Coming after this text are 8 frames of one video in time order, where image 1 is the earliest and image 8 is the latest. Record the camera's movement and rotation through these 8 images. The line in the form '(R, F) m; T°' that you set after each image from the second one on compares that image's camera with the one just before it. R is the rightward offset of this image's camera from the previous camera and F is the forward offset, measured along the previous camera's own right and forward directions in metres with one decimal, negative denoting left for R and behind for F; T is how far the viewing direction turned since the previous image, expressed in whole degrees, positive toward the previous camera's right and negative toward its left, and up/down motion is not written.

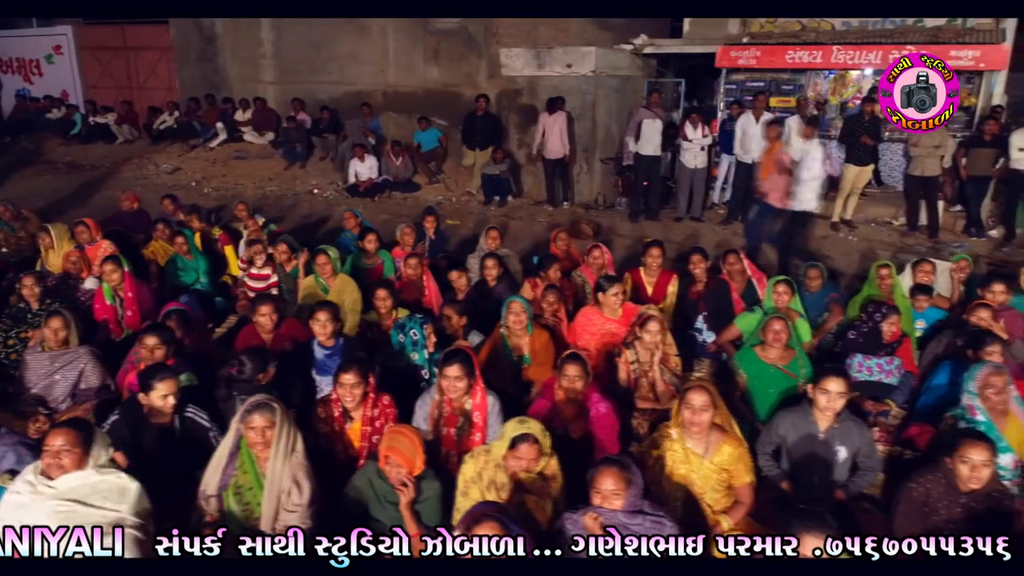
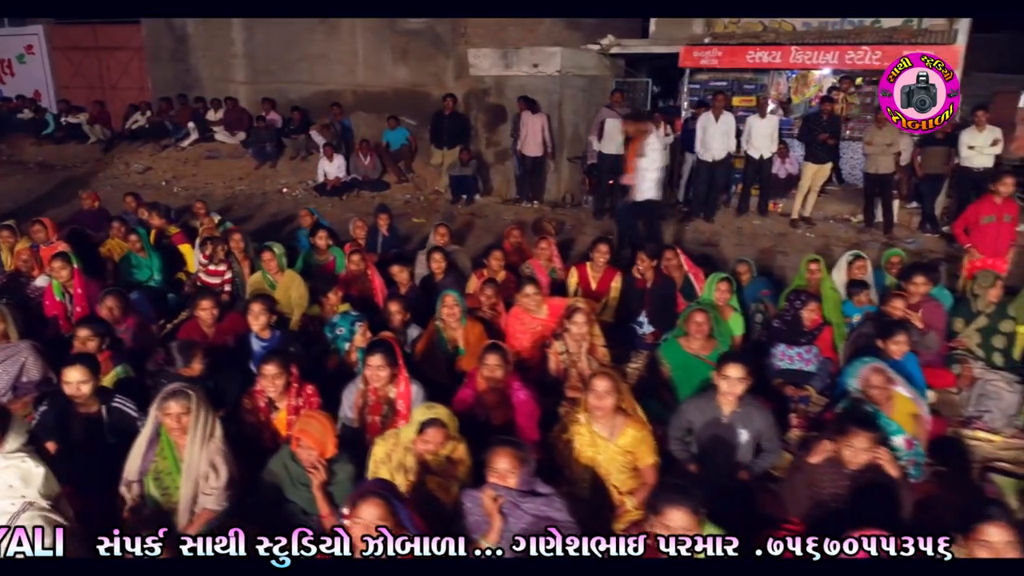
(+0.3, -0.2) m; +1°
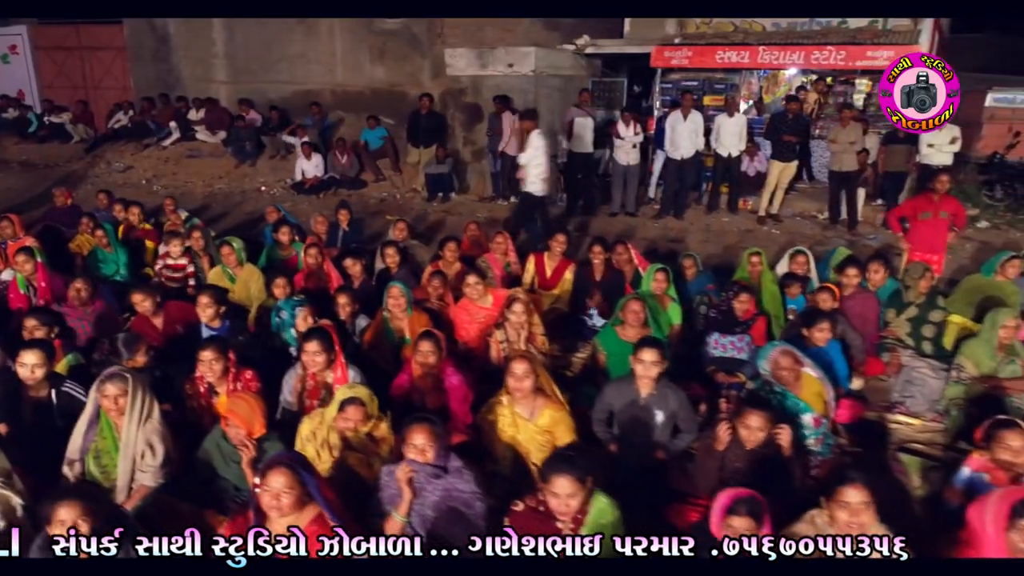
(+0.3, -0.2) m; 0°
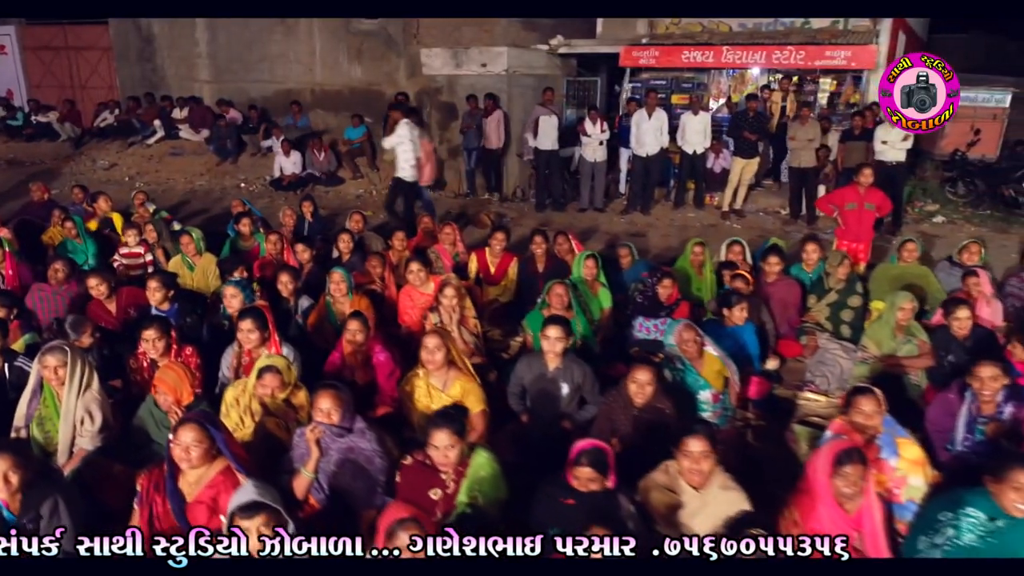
(+0.5, -0.3) m; 0°
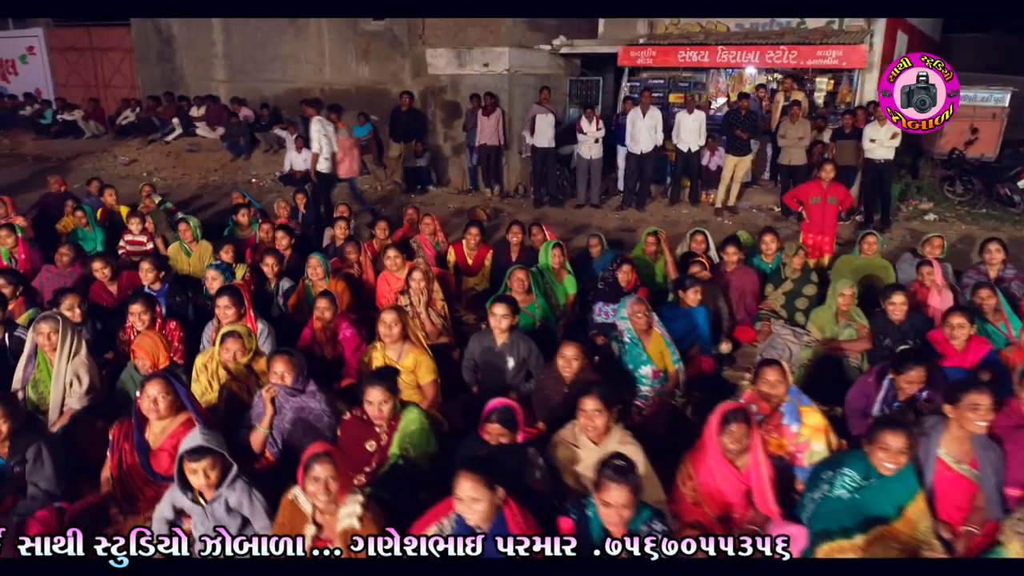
(+0.4, -0.4) m; -2°
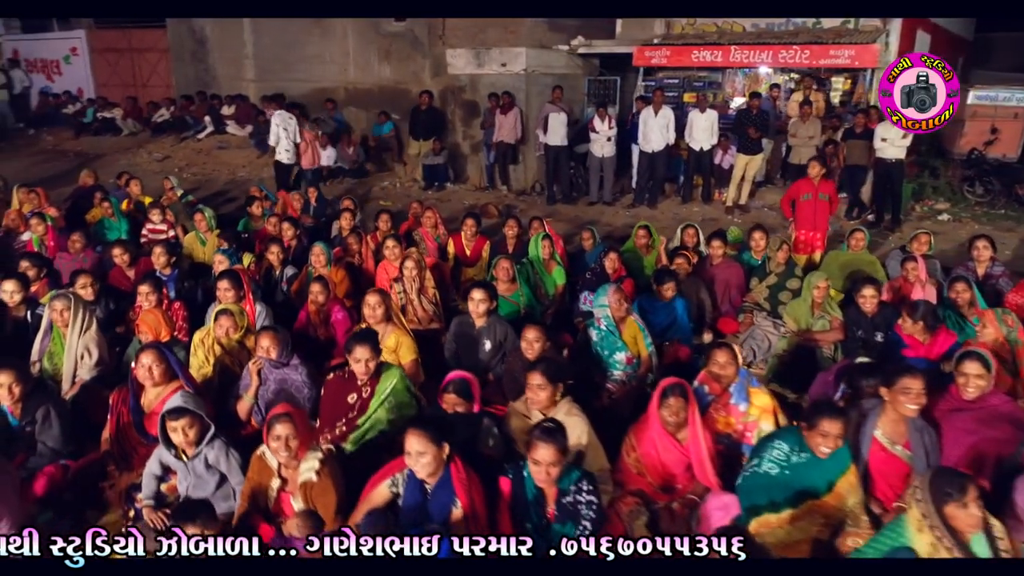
(+0.4, -0.3) m; -3°
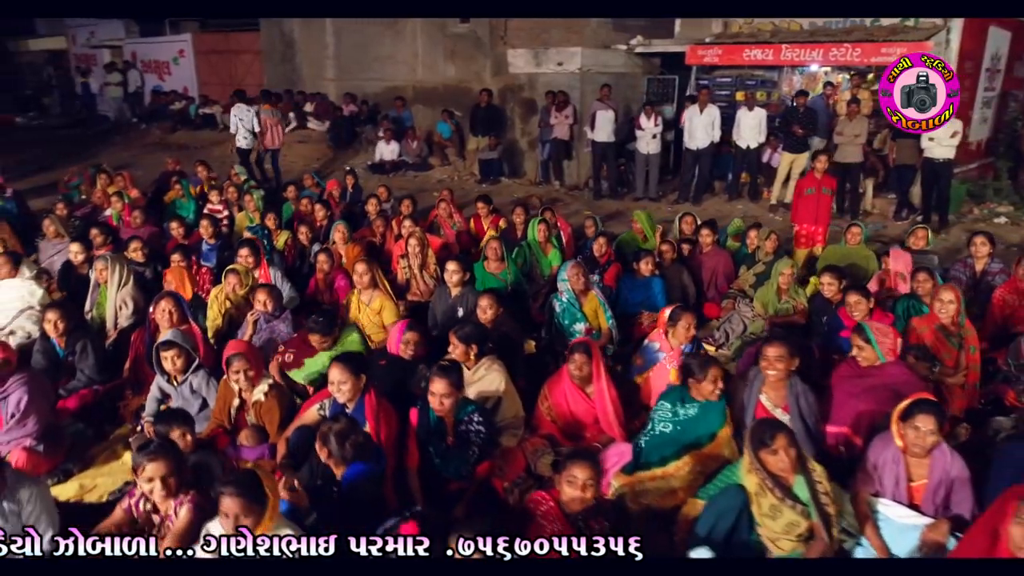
(+0.9, -0.5) m; -7°
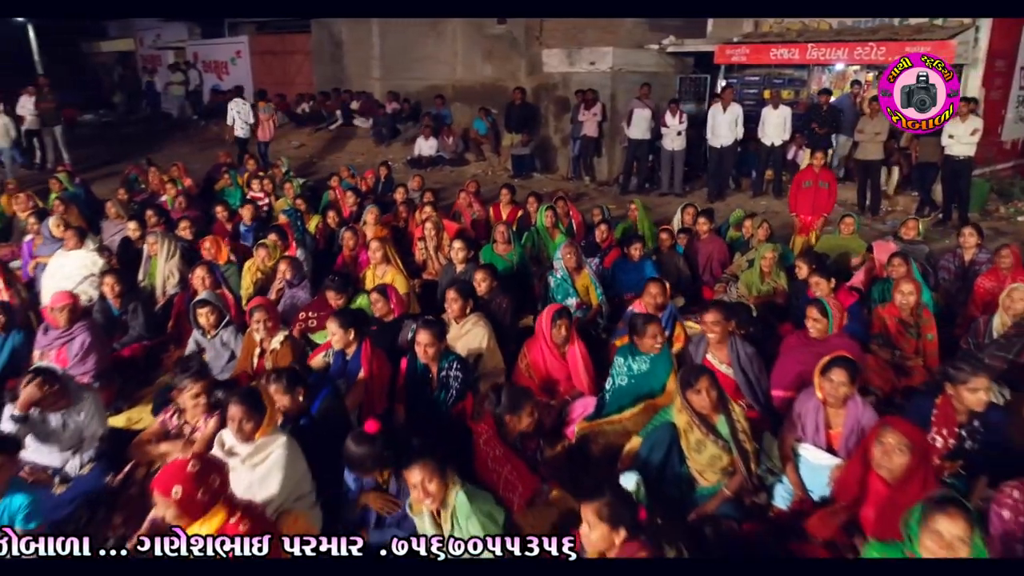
(+0.4, -0.6) m; -4°
